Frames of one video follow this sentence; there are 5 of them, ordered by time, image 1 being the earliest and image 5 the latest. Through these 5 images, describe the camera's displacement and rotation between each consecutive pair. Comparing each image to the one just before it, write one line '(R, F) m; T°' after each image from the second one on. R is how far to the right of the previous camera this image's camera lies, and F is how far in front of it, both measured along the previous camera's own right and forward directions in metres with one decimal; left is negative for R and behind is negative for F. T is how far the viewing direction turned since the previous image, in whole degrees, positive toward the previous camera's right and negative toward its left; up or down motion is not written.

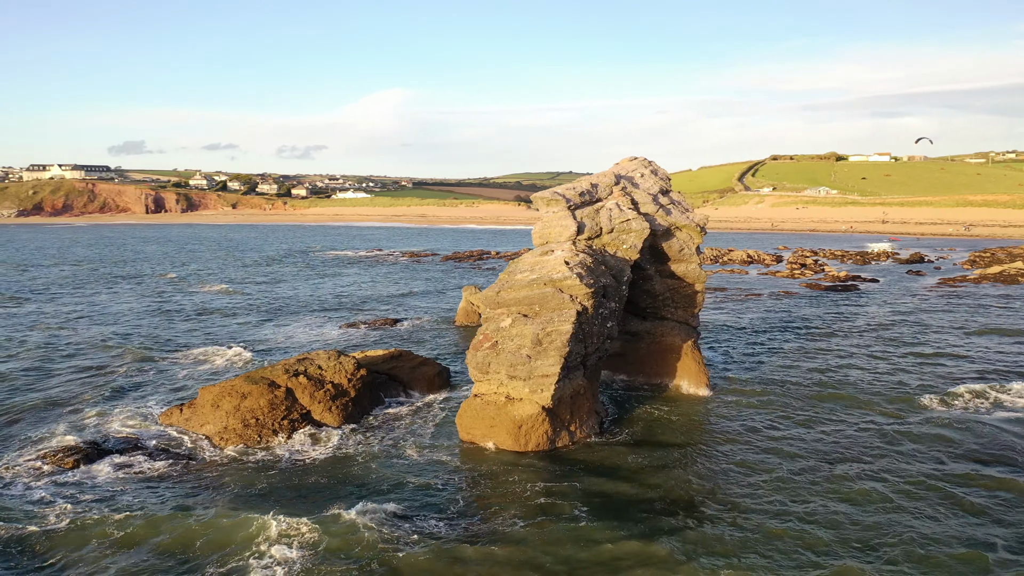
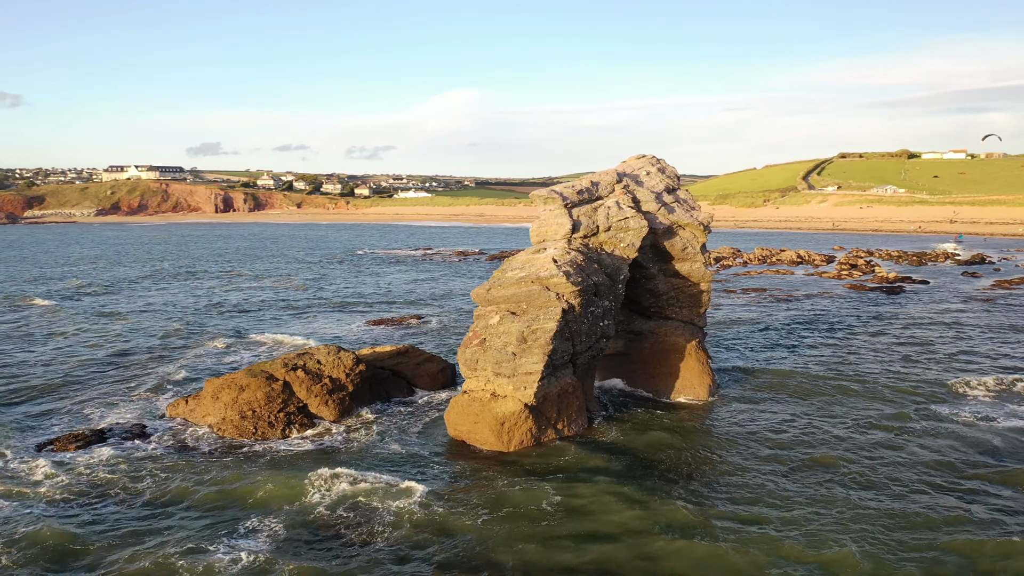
(+1.2, 0.0) m; -4°
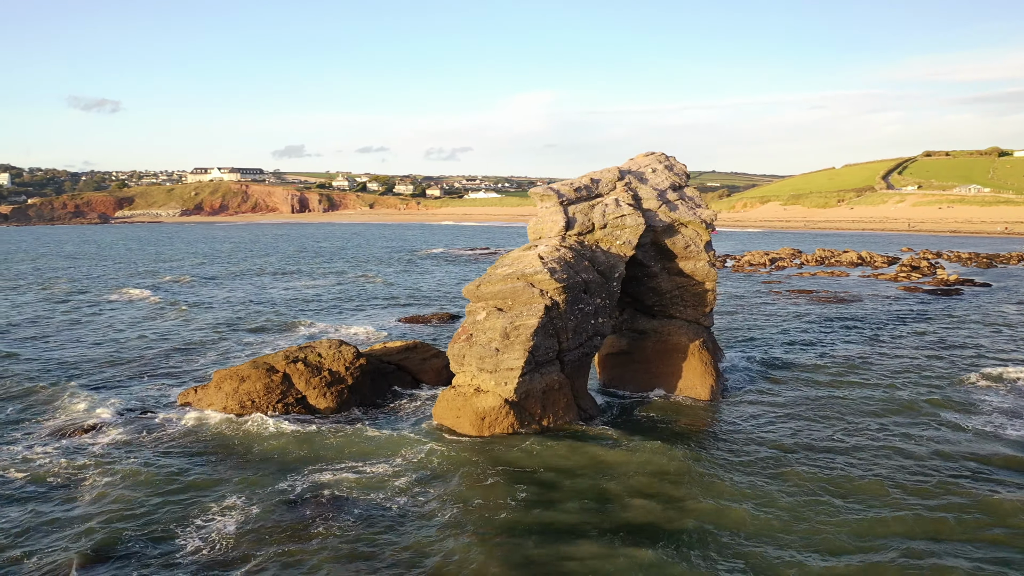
(+1.4, 0.0) m; -4°
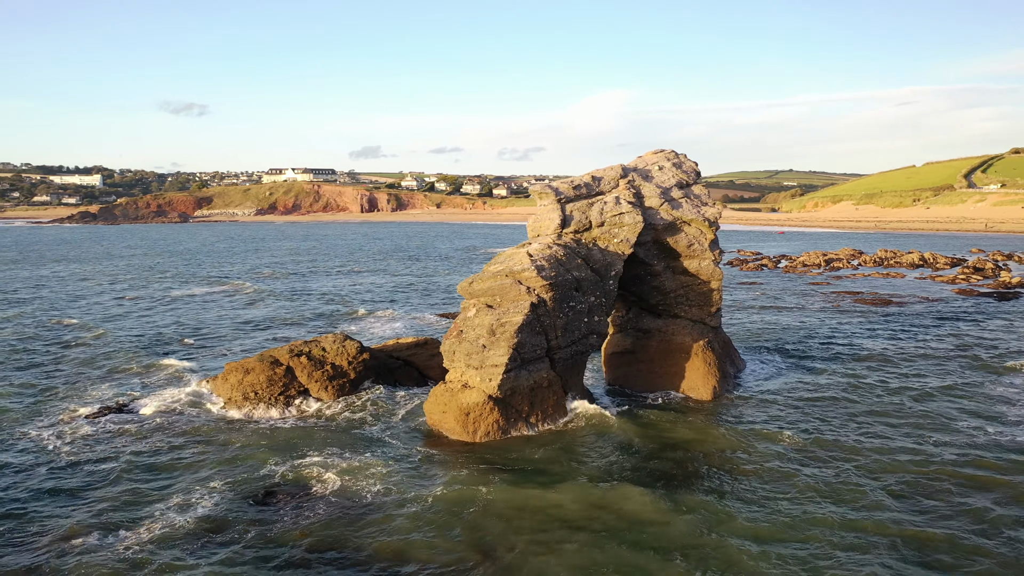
(+1.3, -0.1) m; -4°
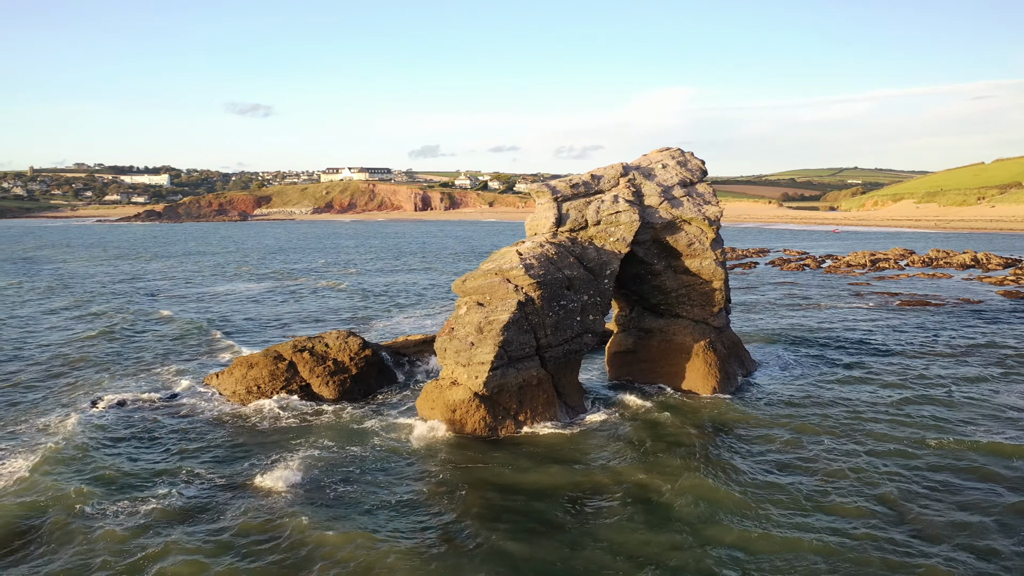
(+1.0, -0.1) m; -3°
